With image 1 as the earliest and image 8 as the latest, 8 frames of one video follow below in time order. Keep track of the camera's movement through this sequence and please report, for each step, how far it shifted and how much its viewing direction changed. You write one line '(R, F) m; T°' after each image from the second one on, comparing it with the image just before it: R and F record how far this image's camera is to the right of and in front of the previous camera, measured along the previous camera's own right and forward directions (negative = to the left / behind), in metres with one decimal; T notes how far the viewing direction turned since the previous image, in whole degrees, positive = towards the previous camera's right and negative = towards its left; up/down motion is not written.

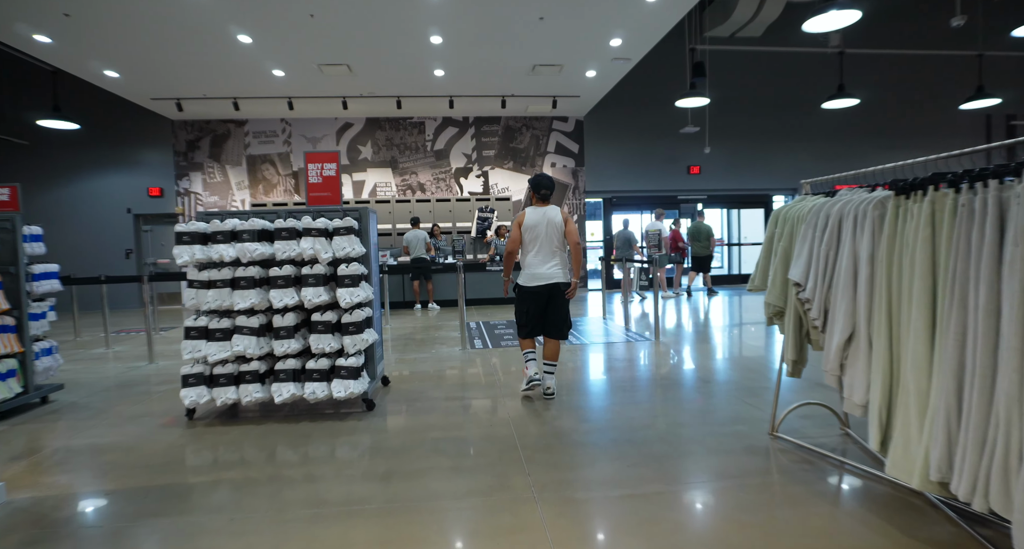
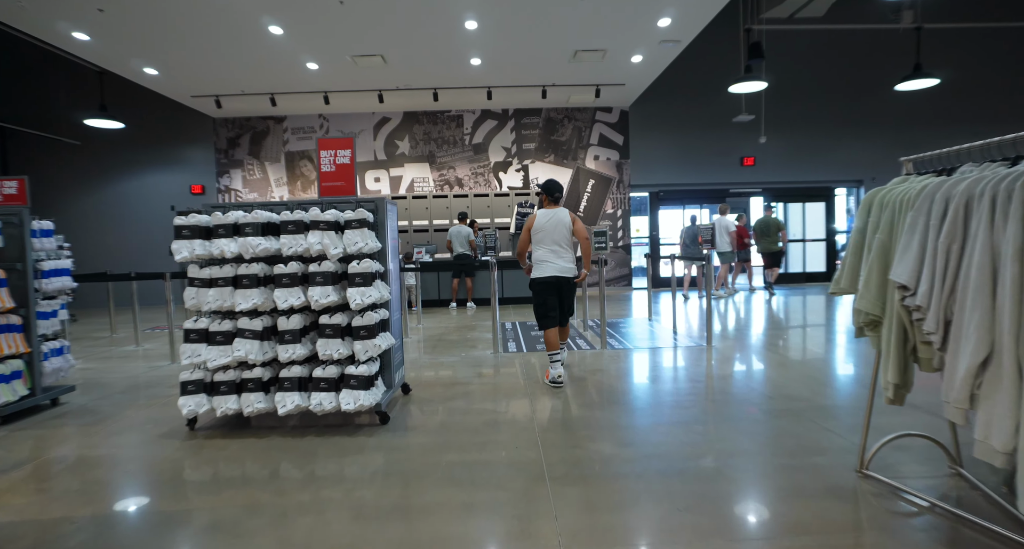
(+0.1, +0.4) m; -5°
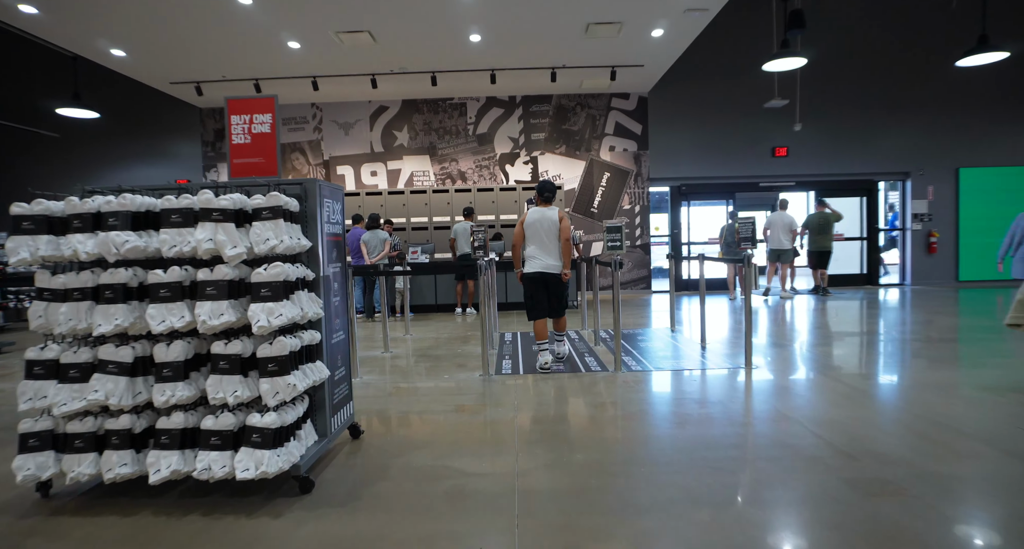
(+0.2, +0.8) m; -2°
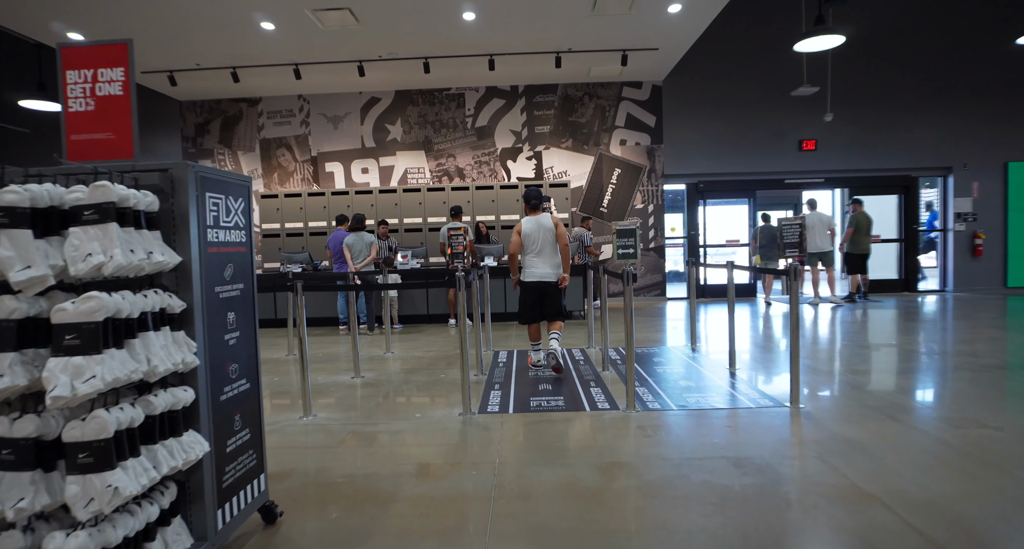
(+0.1, +0.7) m; -1°
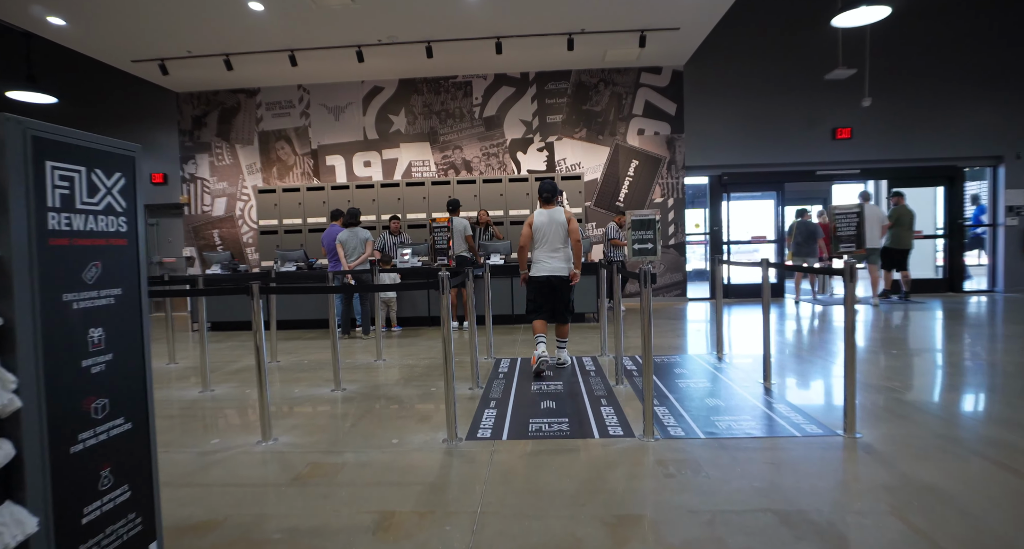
(+0.1, +0.5) m; -2°
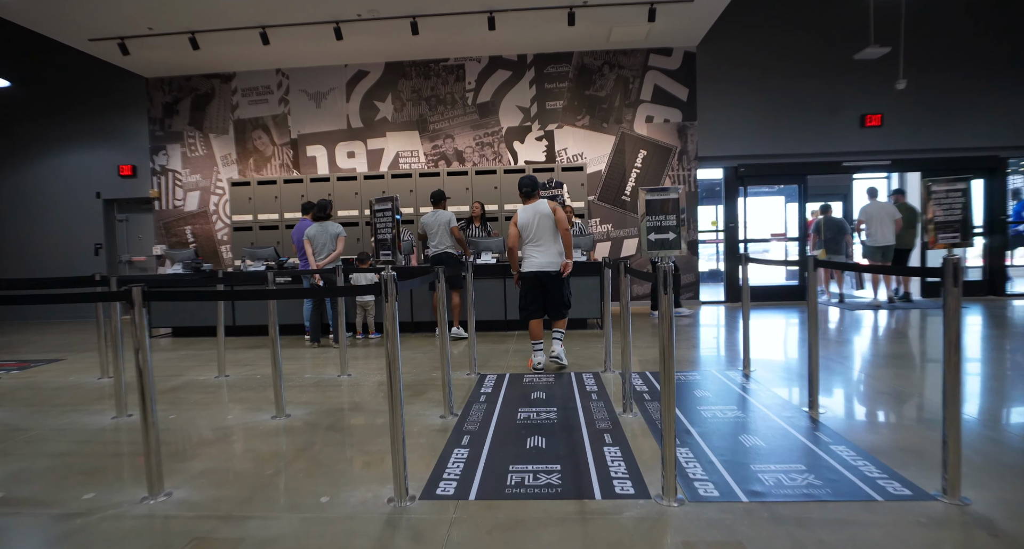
(+0.1, +0.6) m; -1°
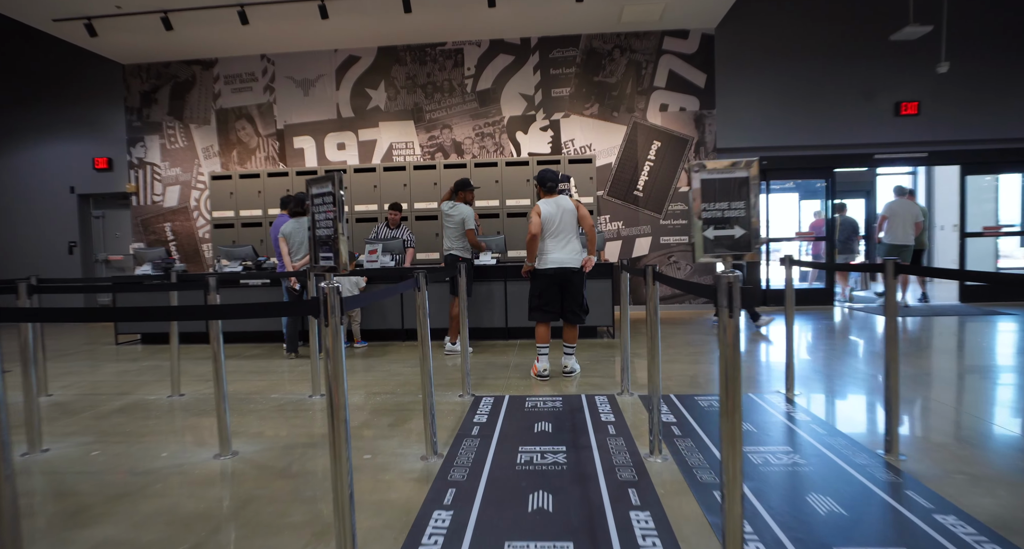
(0.0, +0.5) m; 0°
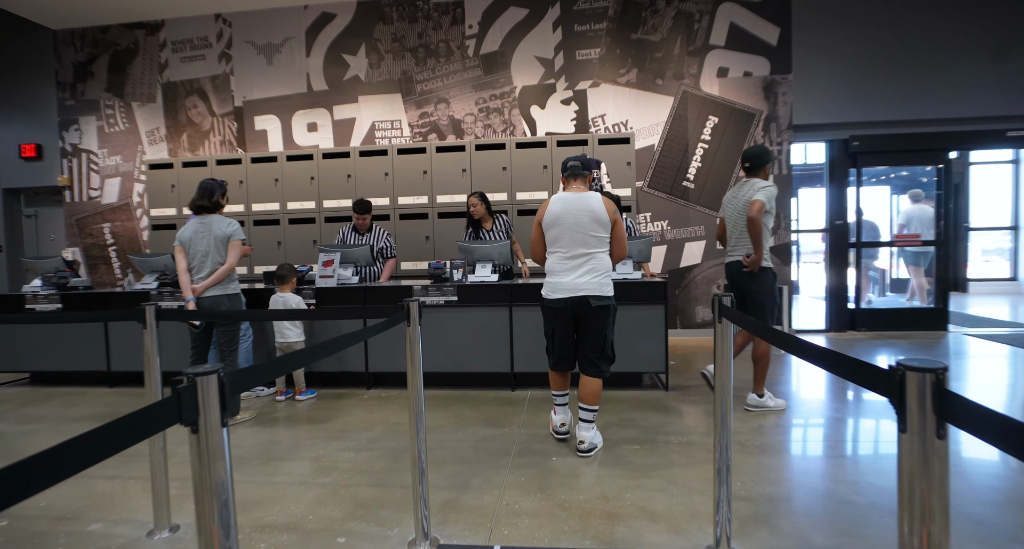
(+0.1, +1.4) m; -2°
